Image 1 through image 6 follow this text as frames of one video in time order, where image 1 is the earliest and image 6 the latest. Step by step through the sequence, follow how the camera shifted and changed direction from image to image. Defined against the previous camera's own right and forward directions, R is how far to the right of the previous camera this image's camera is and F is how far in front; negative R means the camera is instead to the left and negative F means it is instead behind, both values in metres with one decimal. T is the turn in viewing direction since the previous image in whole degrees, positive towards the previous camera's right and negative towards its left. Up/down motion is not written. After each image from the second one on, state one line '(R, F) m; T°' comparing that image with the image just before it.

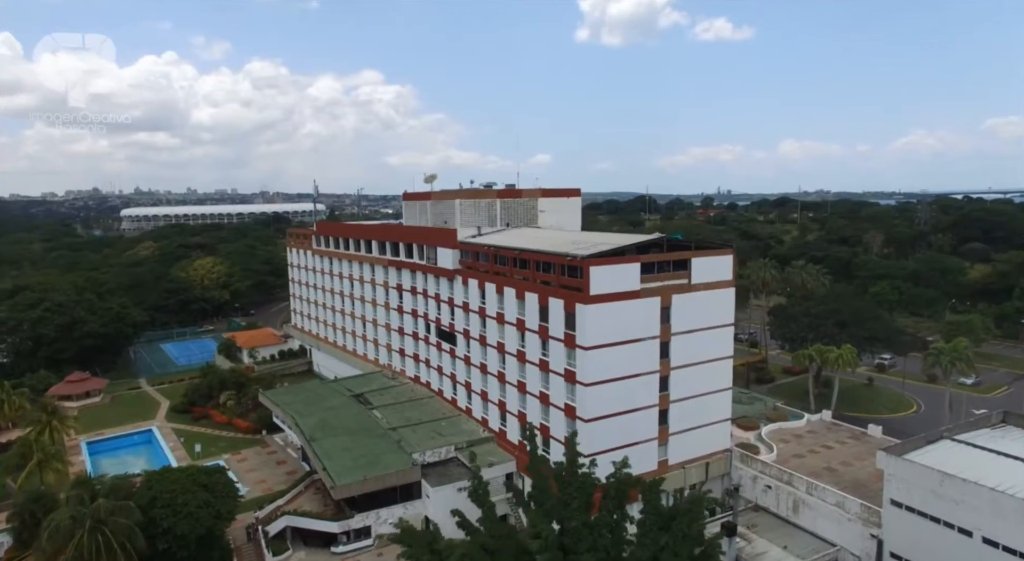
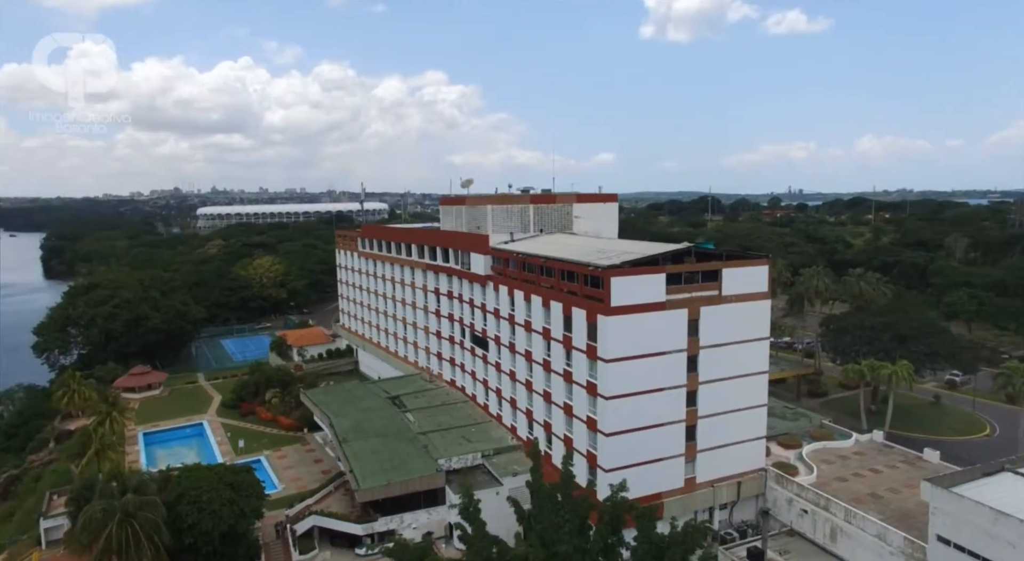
(+1.5, +0.3) m; -6°
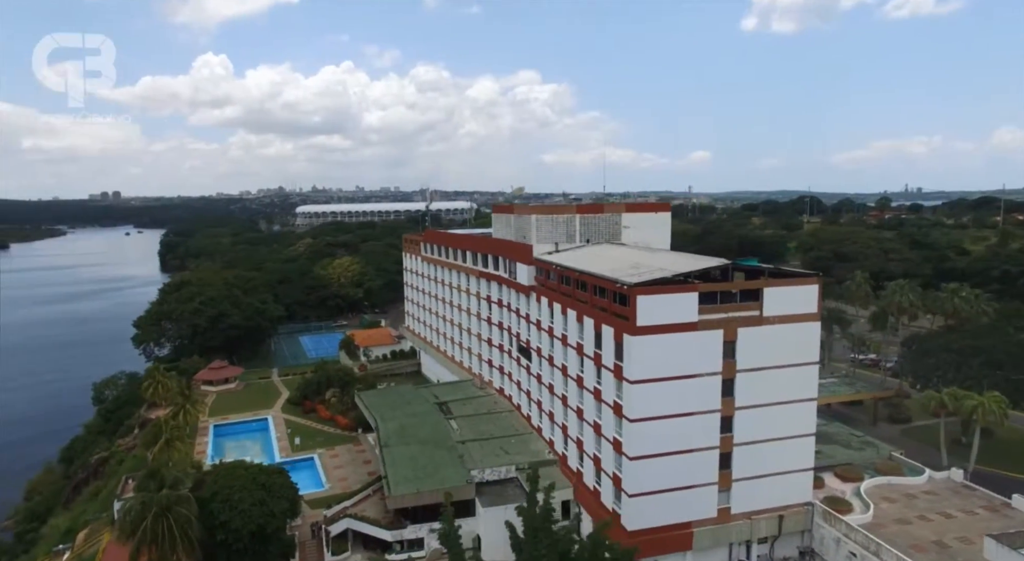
(+2.3, +0.6) m; -8°
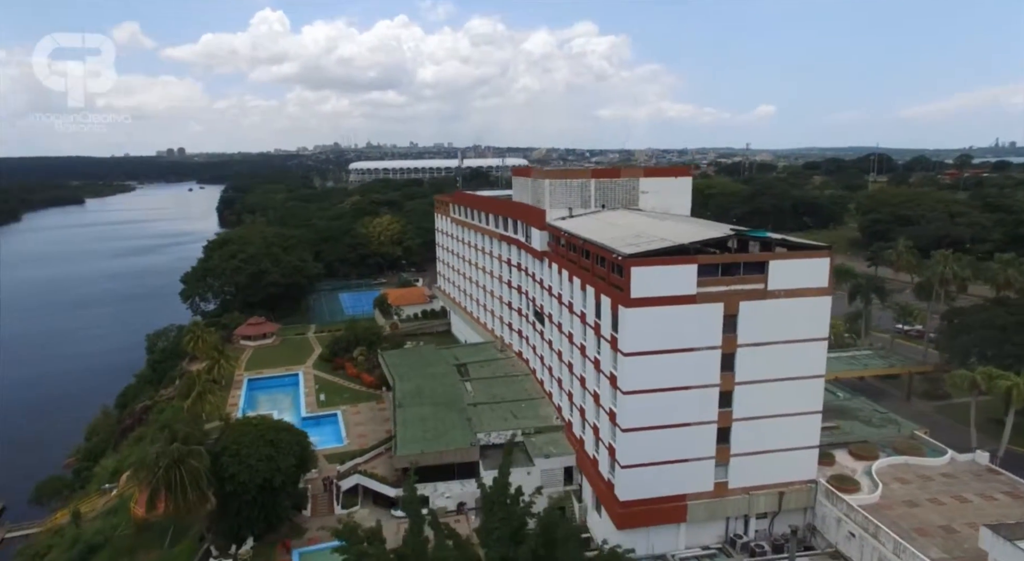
(+2.1, +0.2) m; -5°
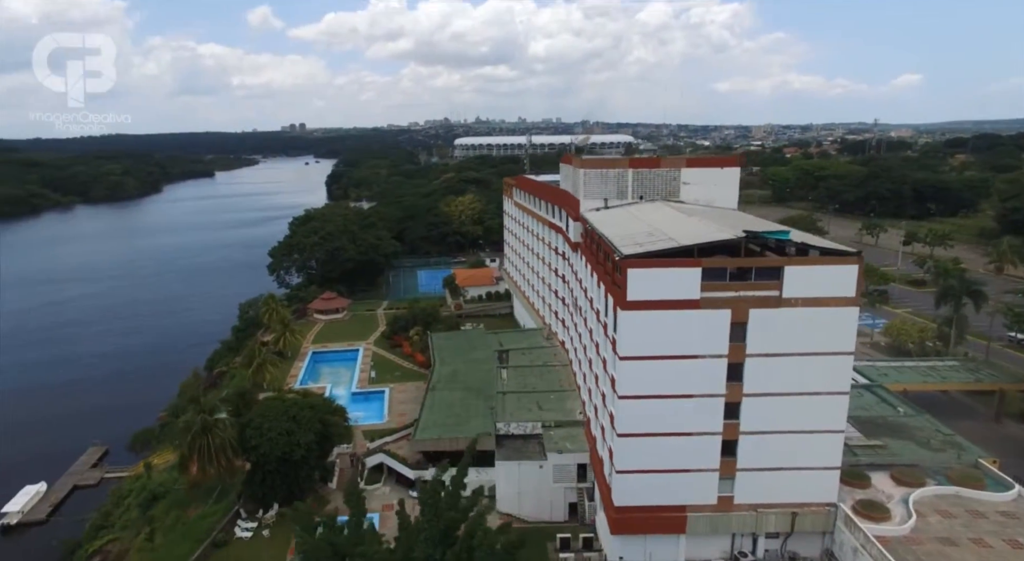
(+3.7, +0.5) m; -10°
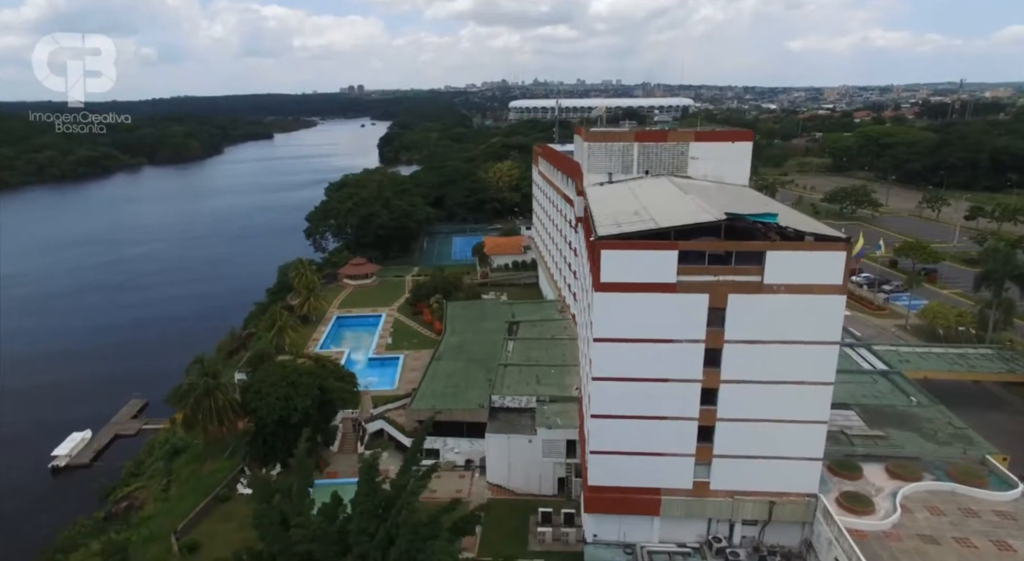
(+2.7, +0.2) m; -5°
